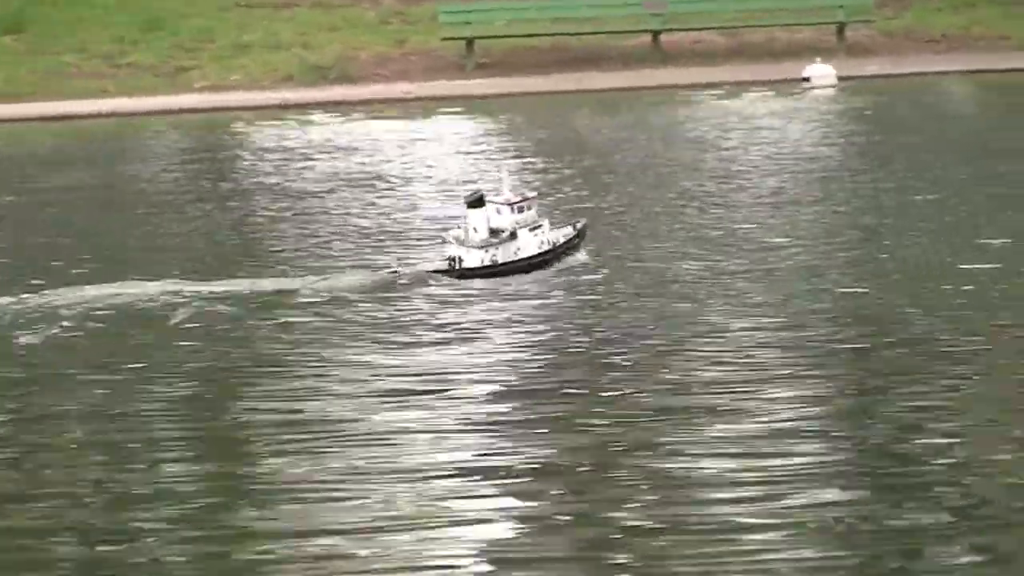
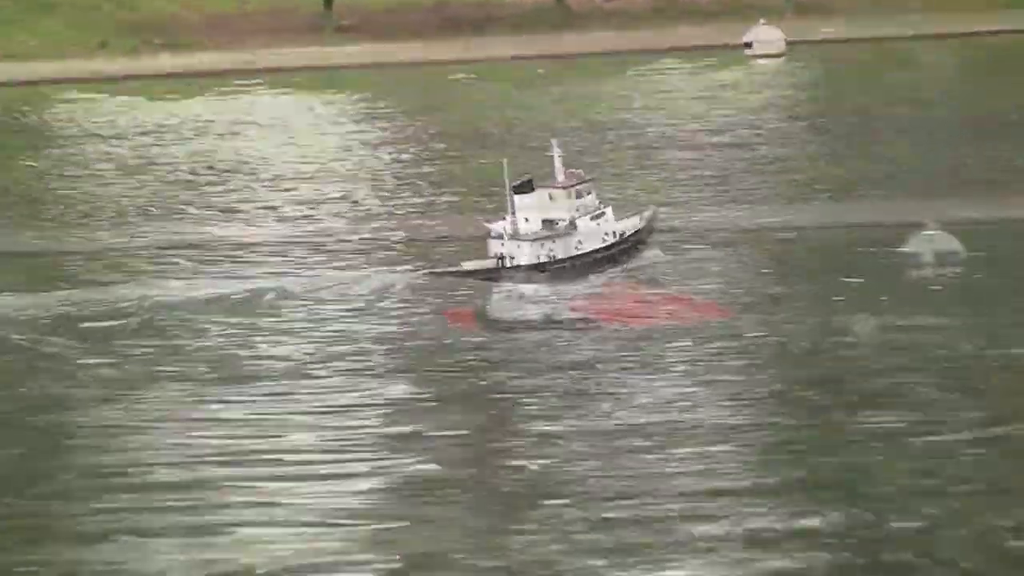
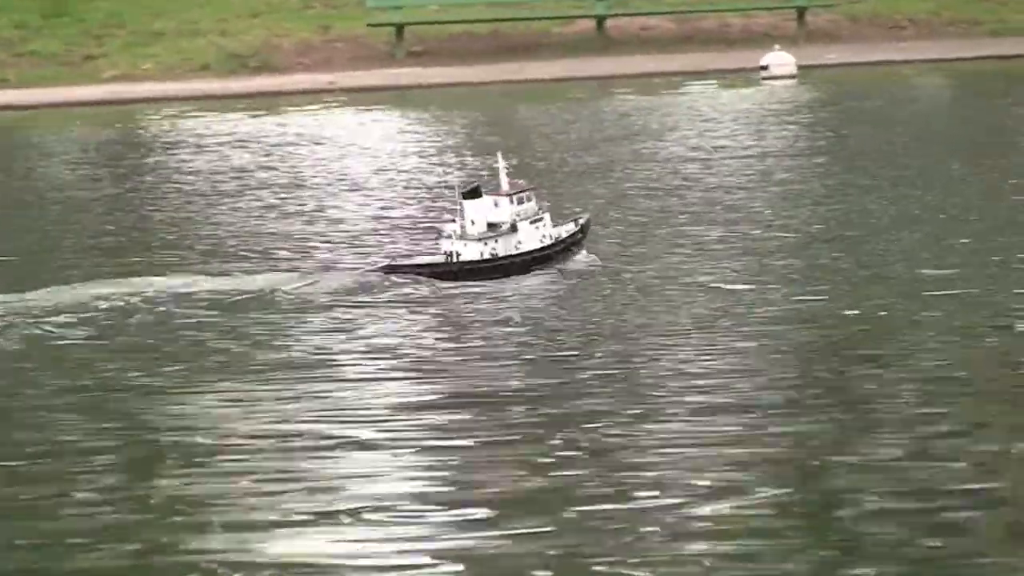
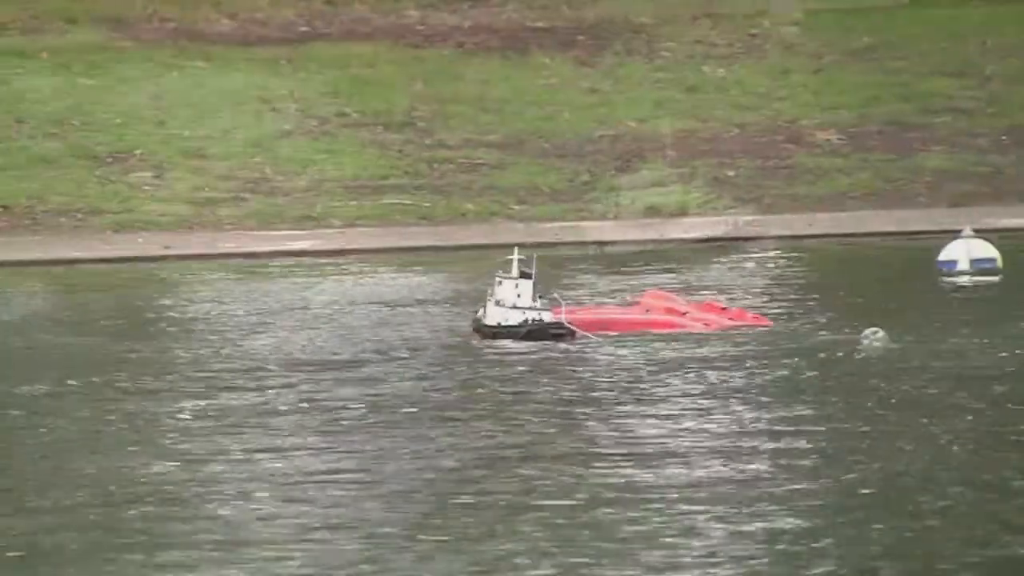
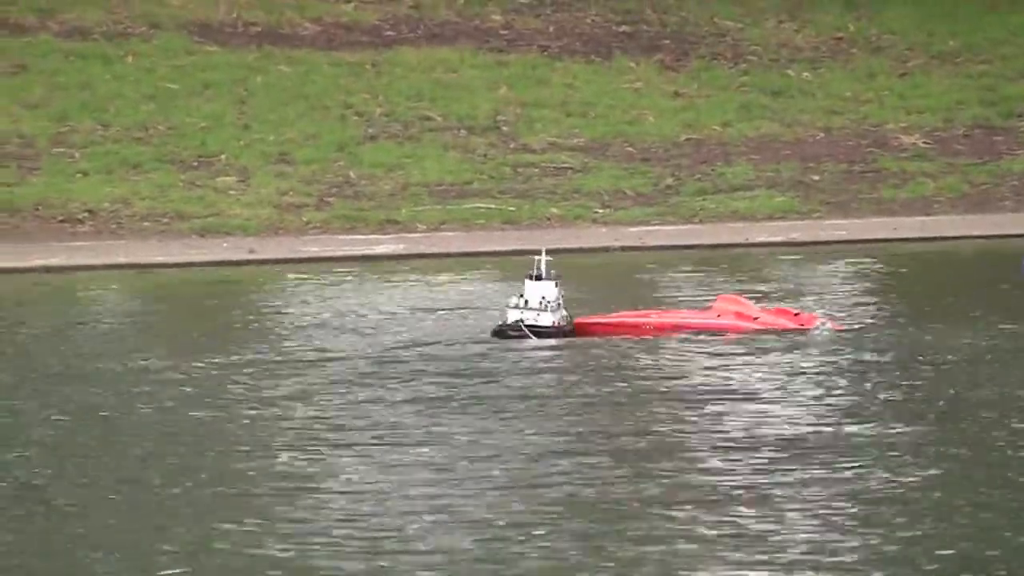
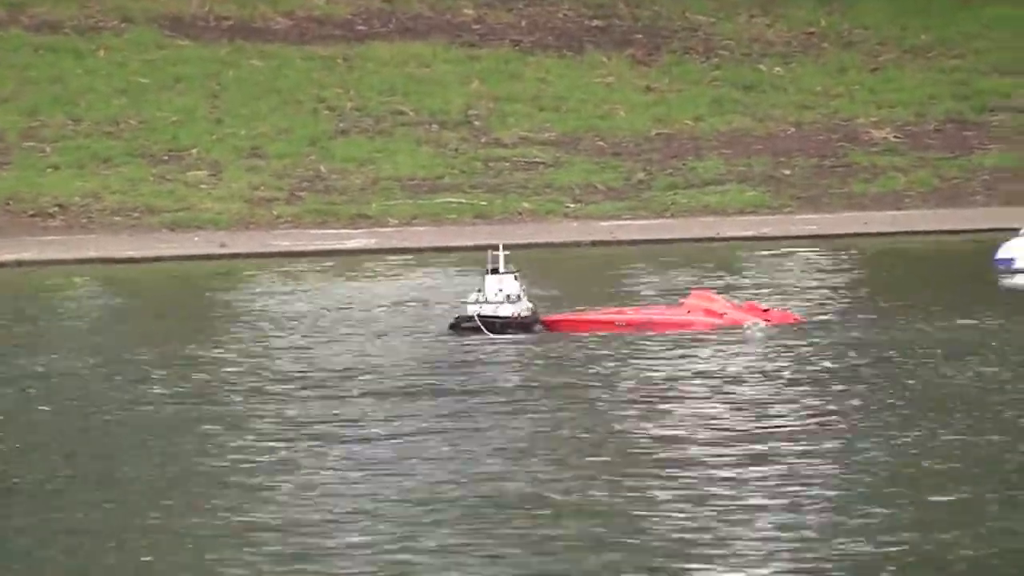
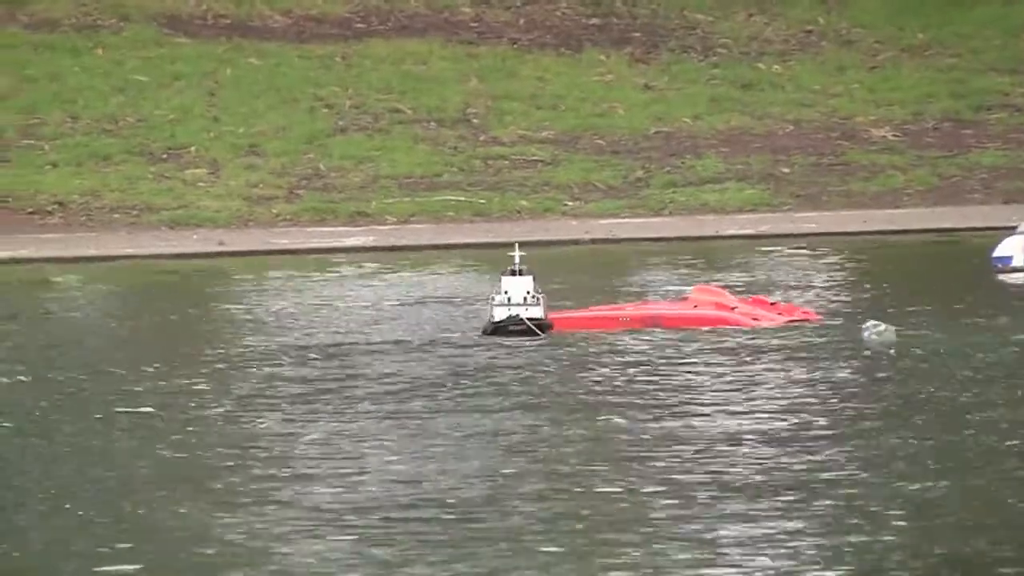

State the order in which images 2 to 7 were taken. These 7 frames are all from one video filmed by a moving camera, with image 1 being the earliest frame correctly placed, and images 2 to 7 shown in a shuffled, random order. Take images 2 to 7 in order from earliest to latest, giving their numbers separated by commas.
3, 2, 4, 7, 5, 6
